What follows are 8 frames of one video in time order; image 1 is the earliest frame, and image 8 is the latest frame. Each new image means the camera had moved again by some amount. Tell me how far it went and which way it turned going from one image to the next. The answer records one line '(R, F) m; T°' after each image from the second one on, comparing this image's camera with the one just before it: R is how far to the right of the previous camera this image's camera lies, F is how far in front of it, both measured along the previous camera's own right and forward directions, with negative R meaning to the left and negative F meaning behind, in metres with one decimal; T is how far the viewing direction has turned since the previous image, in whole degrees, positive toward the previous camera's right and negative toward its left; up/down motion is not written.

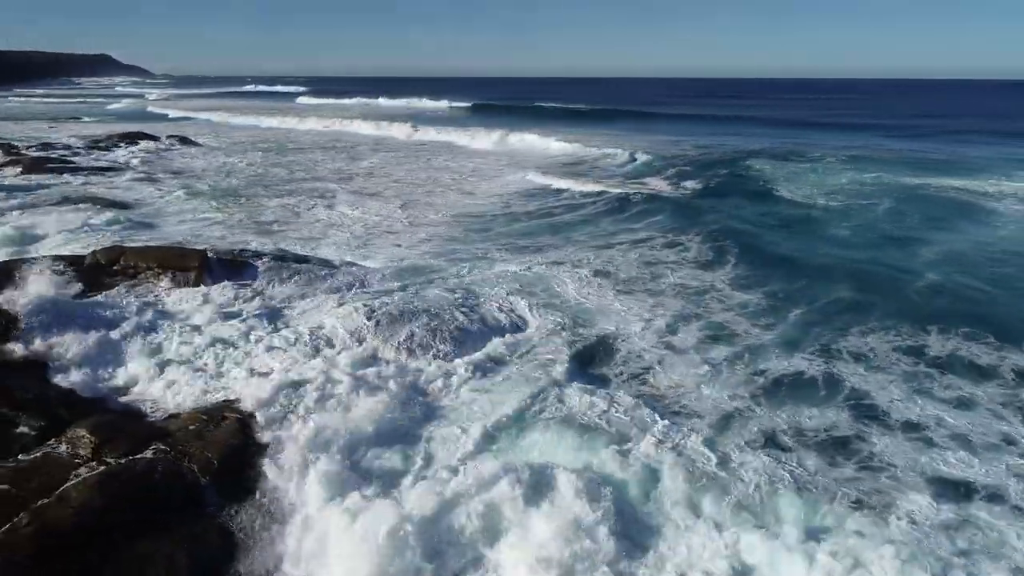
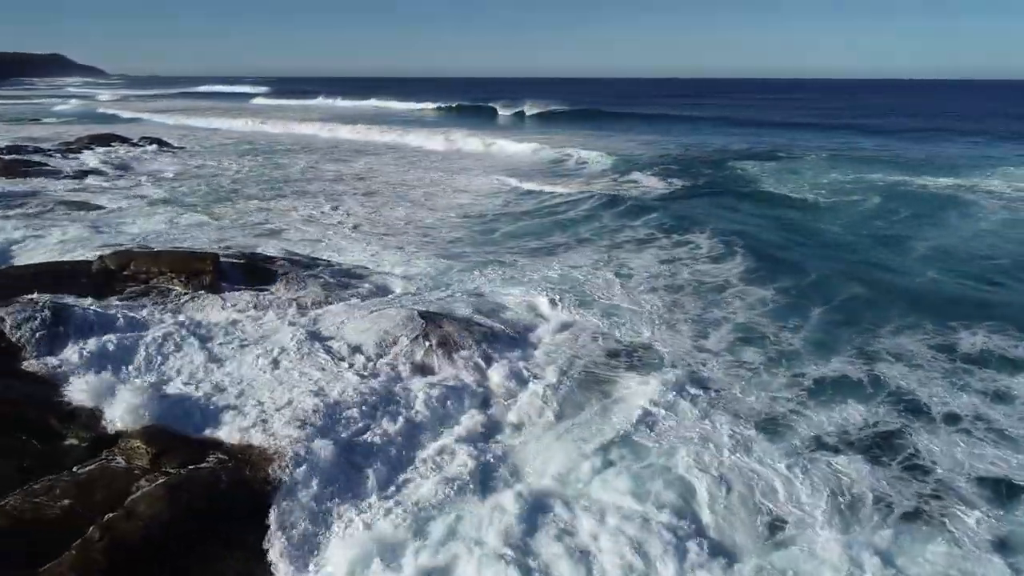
(-0.8, +0.1) m; +2°
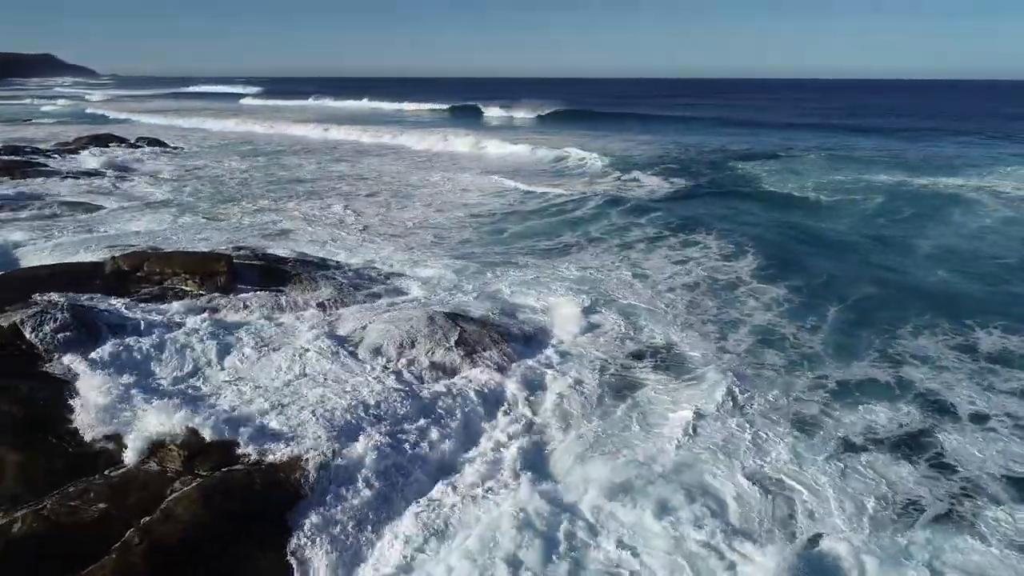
(-0.3, 0.0) m; +1°
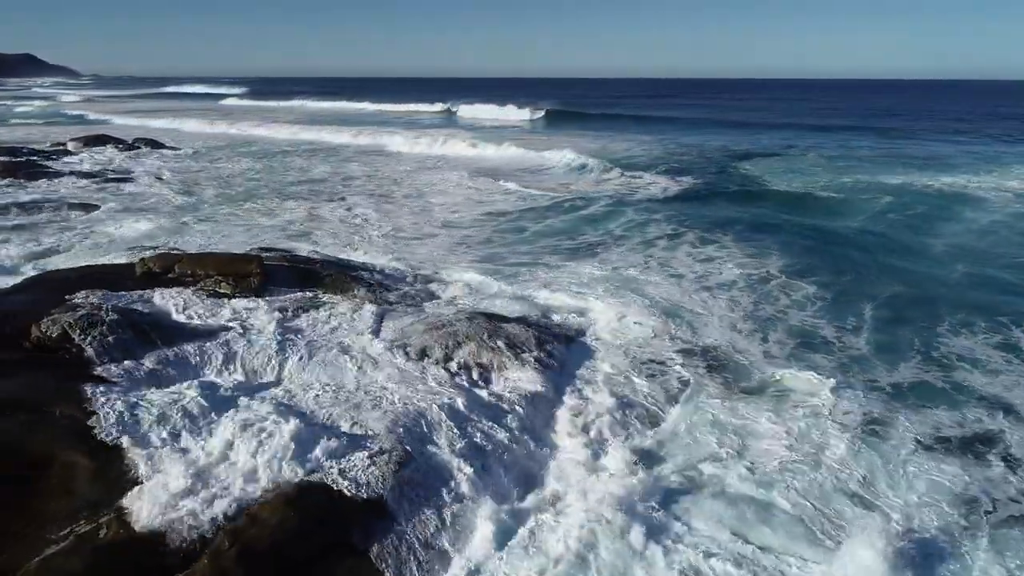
(-0.7, 0.0) m; +1°
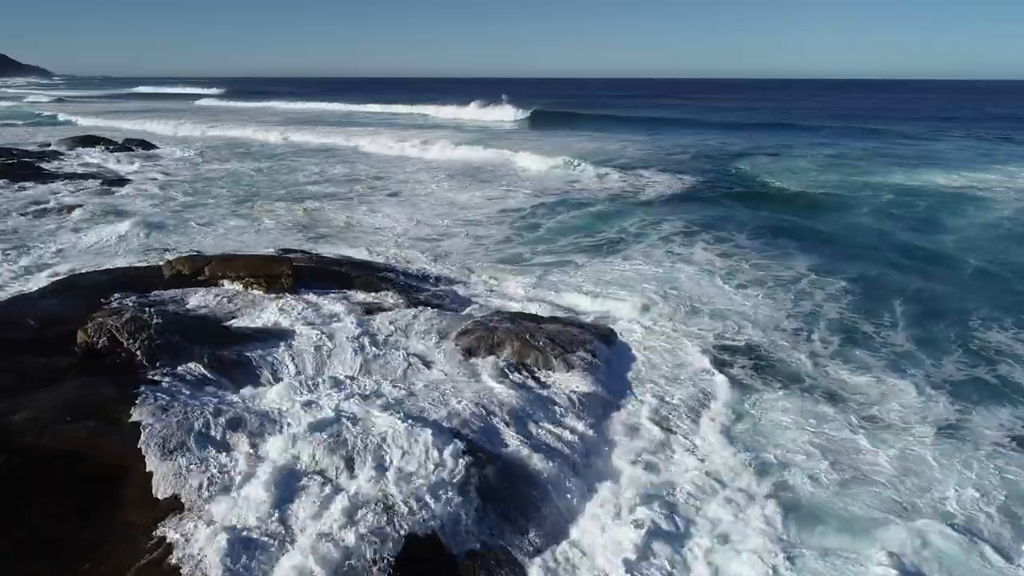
(-0.7, 0.0) m; +2°
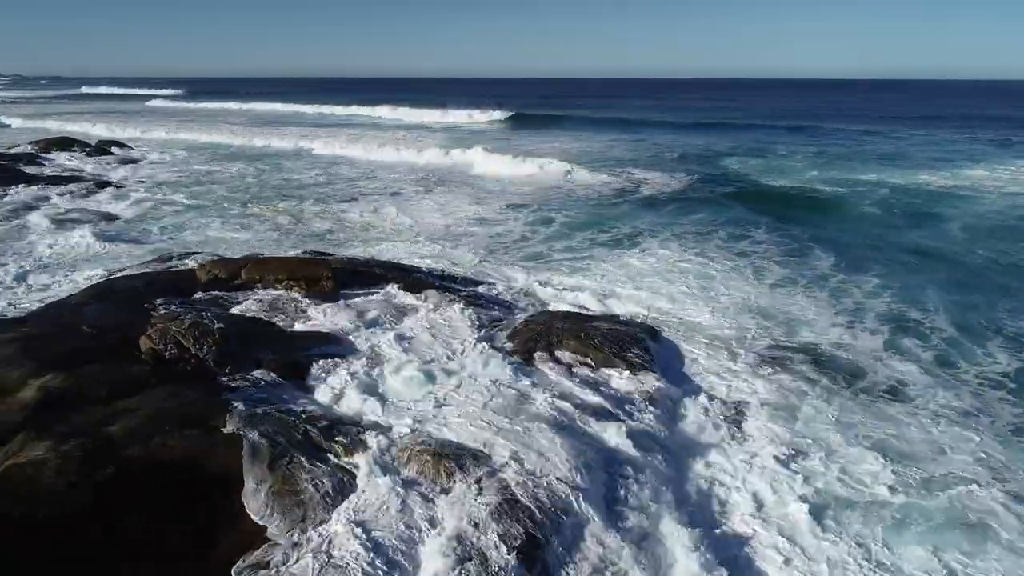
(-1.1, +0.1) m; +3°
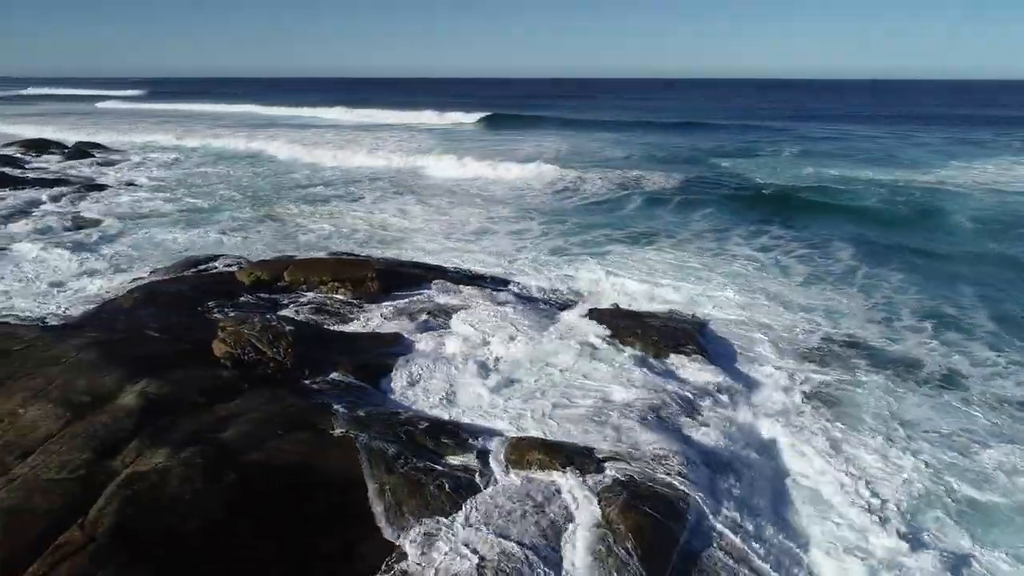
(-1.1, 0.0) m; +3°
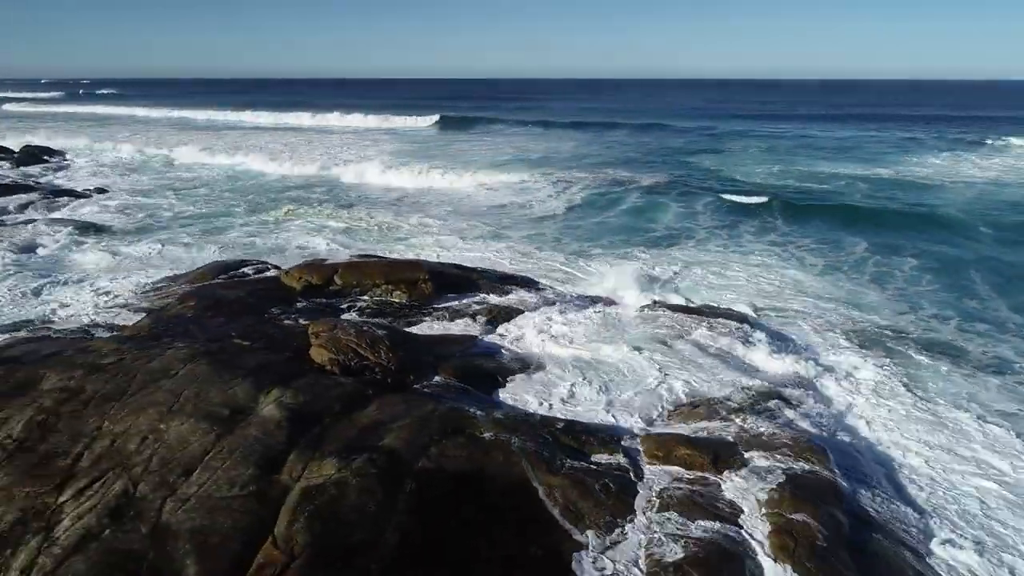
(-1.5, +0.1) m; +5°
